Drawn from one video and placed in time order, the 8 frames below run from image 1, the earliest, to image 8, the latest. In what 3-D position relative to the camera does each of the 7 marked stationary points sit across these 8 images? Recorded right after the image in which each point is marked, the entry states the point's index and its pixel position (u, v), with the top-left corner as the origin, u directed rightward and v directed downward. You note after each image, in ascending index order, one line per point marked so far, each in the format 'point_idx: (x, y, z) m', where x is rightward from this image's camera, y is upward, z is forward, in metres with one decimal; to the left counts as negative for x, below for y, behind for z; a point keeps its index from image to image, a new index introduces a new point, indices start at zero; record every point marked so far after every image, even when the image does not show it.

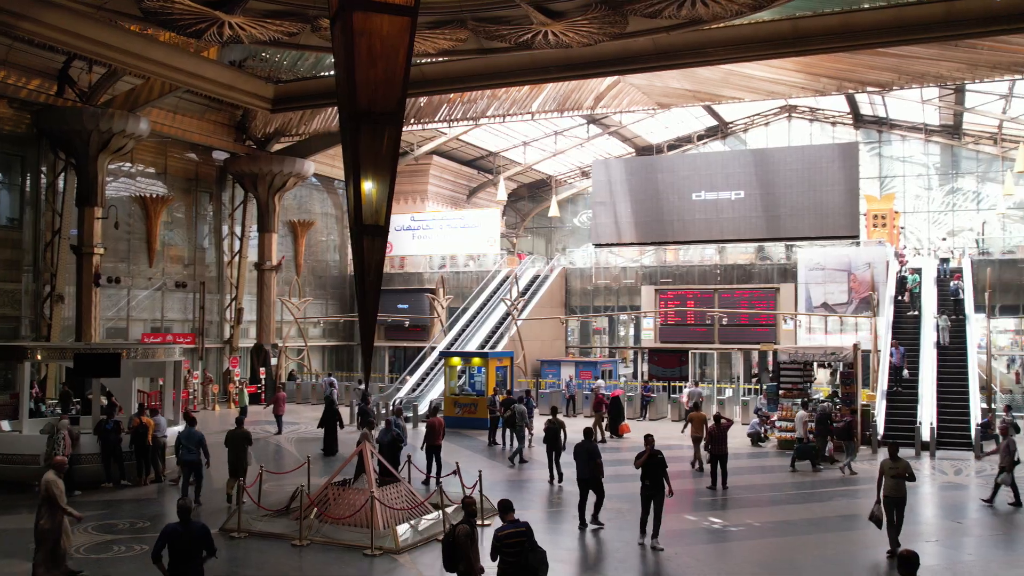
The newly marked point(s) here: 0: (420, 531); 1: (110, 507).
0: (-1.1, -2.8, +11.4) m
1: (-5.5, -3.1, +13.6) m
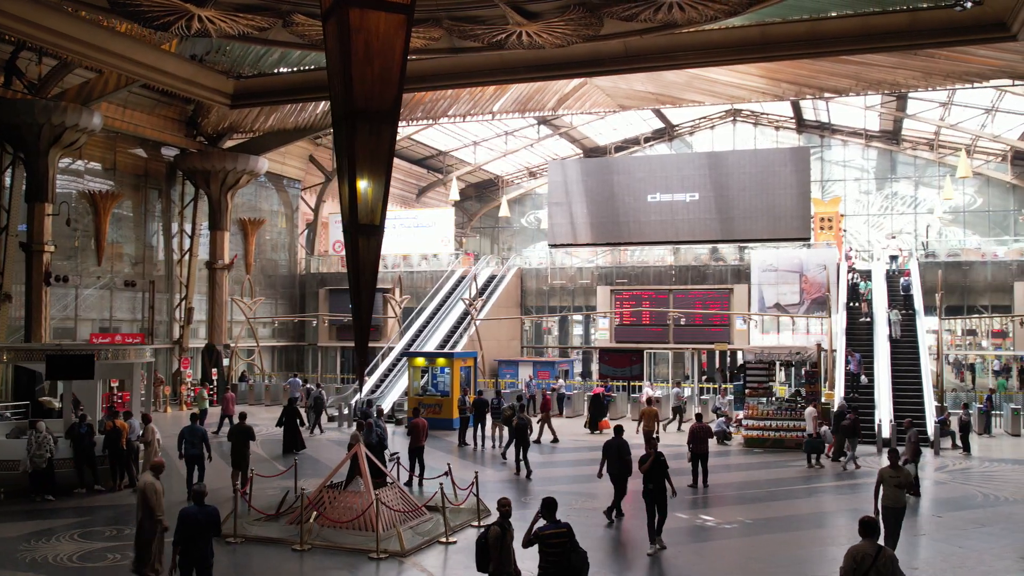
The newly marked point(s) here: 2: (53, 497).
0: (-1.0, -2.8, +11.3) m
1: (-5.6, -3.1, +13.2) m
2: (-6.6, -3.0, +14.1) m
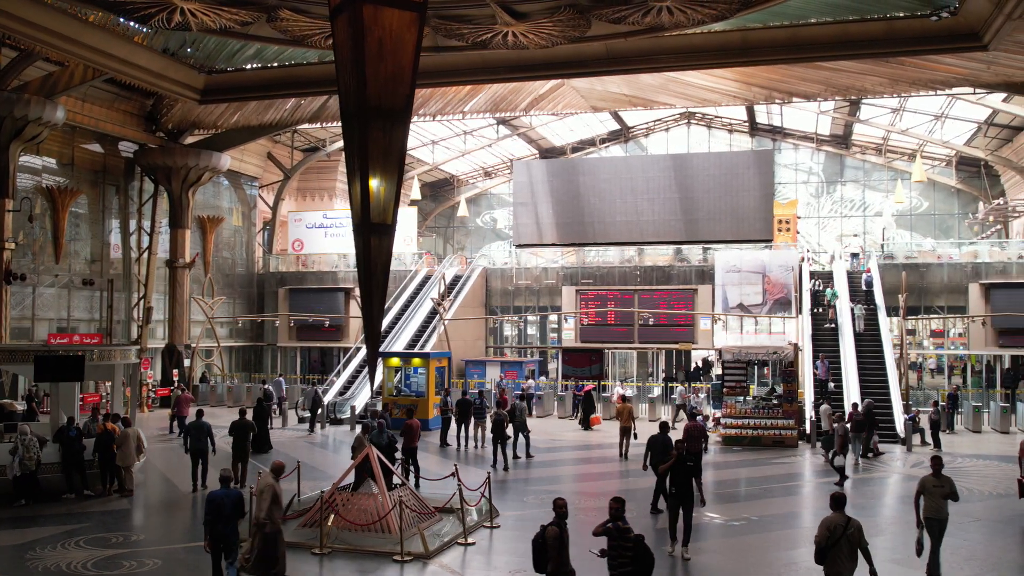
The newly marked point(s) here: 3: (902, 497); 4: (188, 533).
0: (-0.8, -2.8, +11.2) m
1: (-5.5, -3.0, +12.8) m
2: (-6.5, -3.0, +13.7) m
3: (+6.2, -3.3, +15.4) m
4: (-3.9, -3.0, +12.0) m
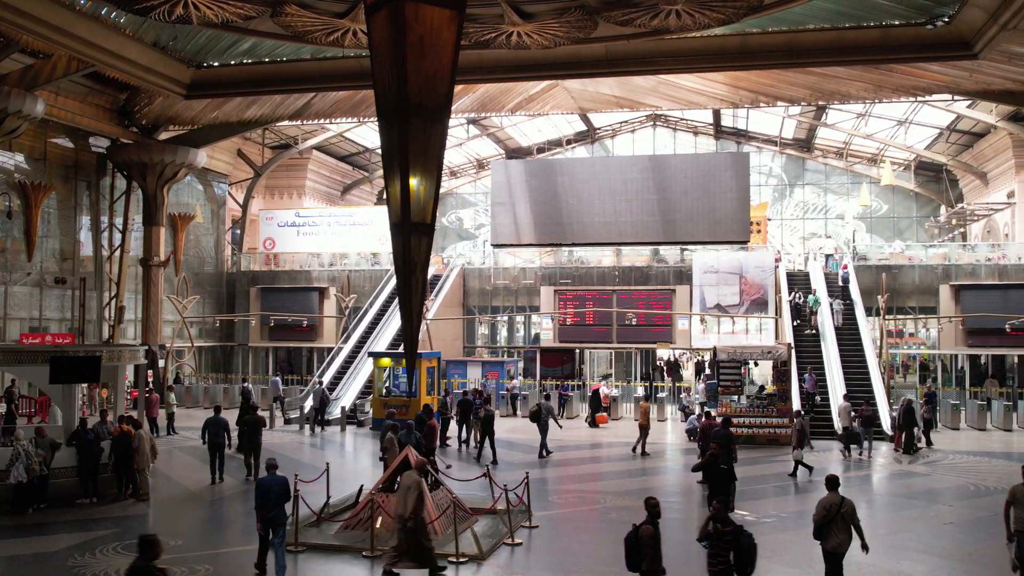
0: (-0.3, -2.8, +11.2) m
1: (-5.1, -3.0, +12.5) m
2: (-6.2, -3.0, +13.3) m
3: (+6.5, -3.3, +15.8) m
4: (-3.4, -3.0, +11.8) m
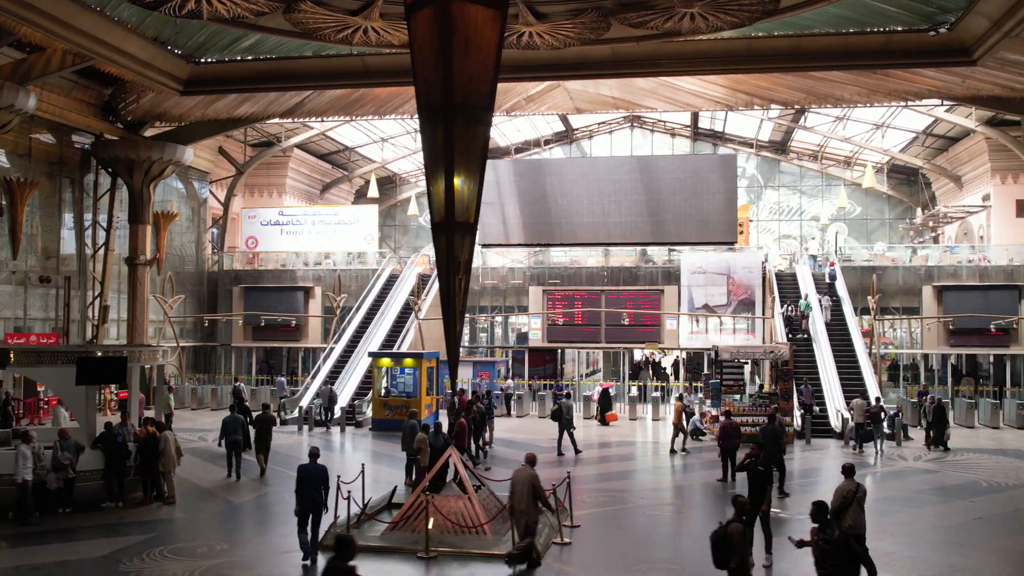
0: (+0.3, -2.8, +11.2) m
1: (-4.6, -3.0, +12.3) m
2: (-5.7, -3.0, +13.0) m
3: (+6.8, -3.3, +16.1) m
4: (-2.9, -3.0, +11.6) m
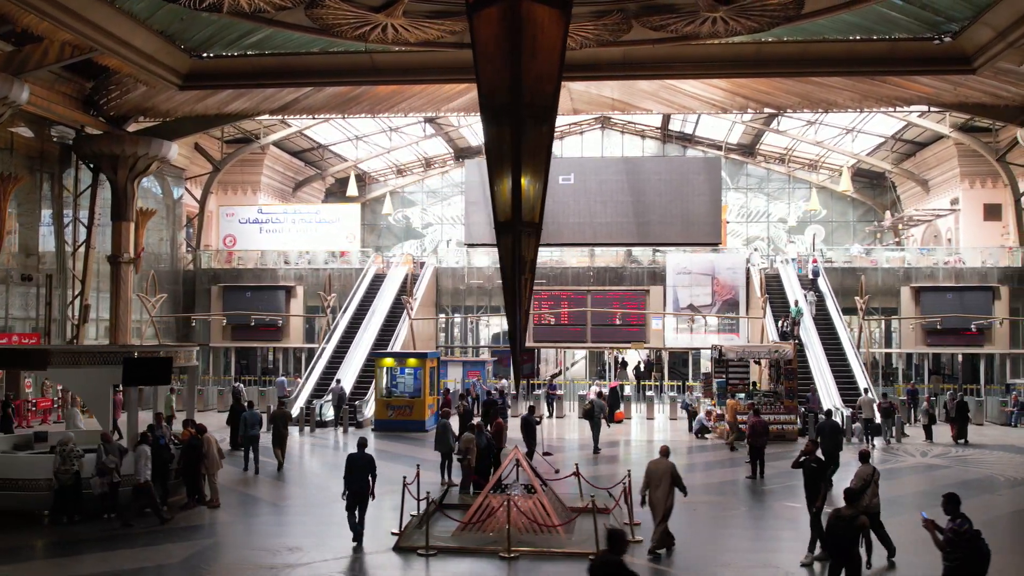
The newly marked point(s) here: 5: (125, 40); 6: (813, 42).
0: (+1.1, -2.8, +11.3) m
1: (-3.8, -3.0, +12.0) m
2: (-5.0, -2.9, +12.7) m
3: (+7.3, -3.3, +16.6) m
4: (-2.1, -3.0, +11.5) m
5: (-7.6, +4.8, +19.1) m
6: (+6.0, +5.0, +19.7) m
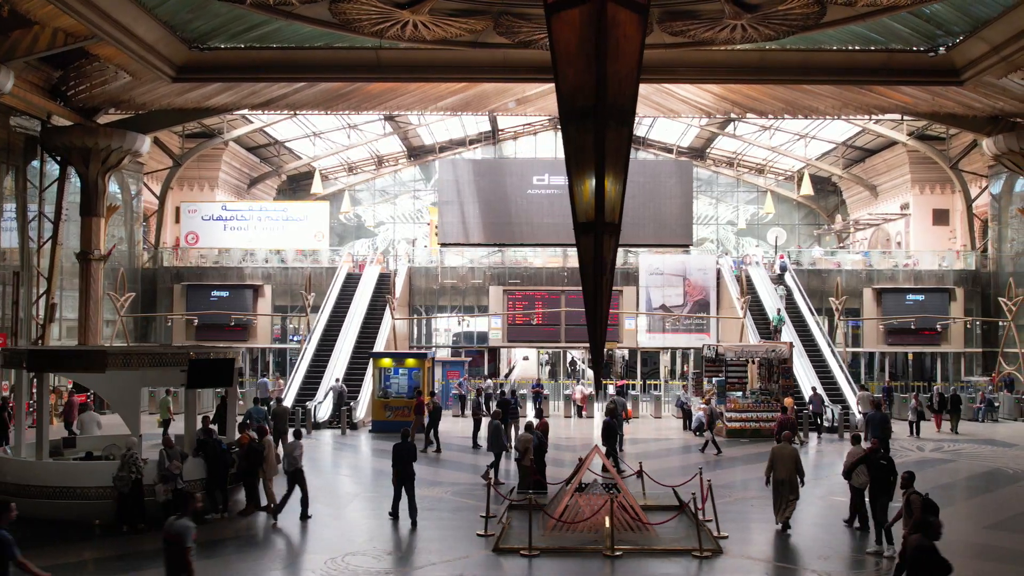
0: (+2.1, -2.8, +11.4) m
1: (-2.8, -3.0, +11.7) m
2: (-4.0, -2.9, +12.2) m
3: (+7.8, -3.3, +17.3) m
4: (-1.0, -3.0, +11.3) m
5: (-7.3, +4.9, +18.4) m
6: (+6.2, +4.9, +20.4) m
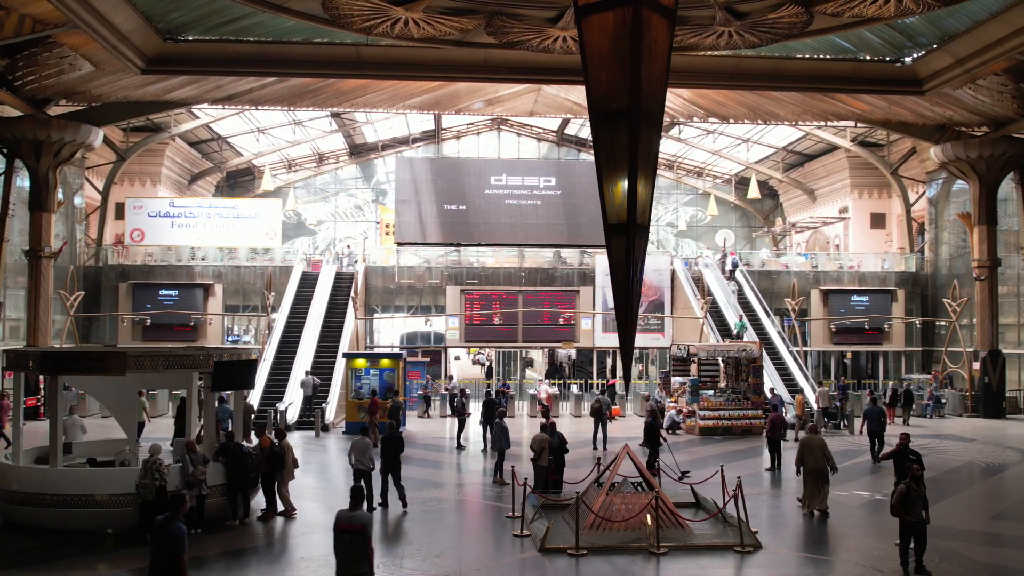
0: (+2.6, -2.9, +11.7) m
1: (-2.4, -3.0, +11.5) m
2: (-3.6, -2.9, +11.9) m
3: (+7.6, -3.4, +18.1) m
4: (-0.6, -3.0, +11.3) m
5: (-7.4, +4.9, +17.7) m
6: (+5.8, +4.9, +20.9) m
